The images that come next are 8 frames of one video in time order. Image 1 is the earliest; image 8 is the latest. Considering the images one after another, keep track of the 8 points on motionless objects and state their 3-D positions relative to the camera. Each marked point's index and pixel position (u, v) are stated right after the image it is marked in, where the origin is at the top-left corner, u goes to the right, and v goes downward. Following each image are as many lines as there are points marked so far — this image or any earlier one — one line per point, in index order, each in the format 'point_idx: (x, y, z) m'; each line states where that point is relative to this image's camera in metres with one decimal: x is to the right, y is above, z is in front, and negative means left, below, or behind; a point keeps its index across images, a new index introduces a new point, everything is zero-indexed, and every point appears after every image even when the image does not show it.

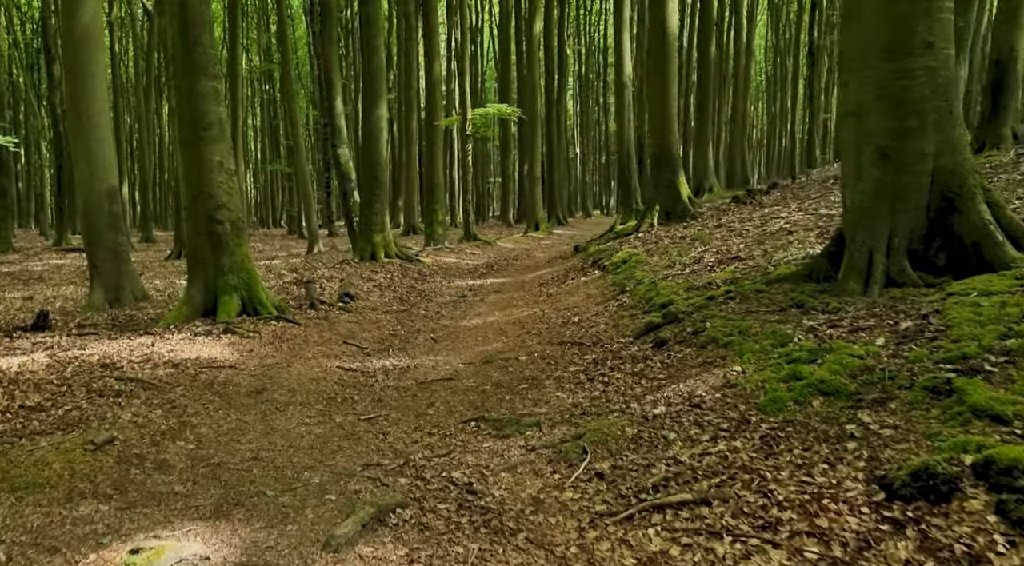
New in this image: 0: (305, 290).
0: (-3.0, -0.1, +13.0) m
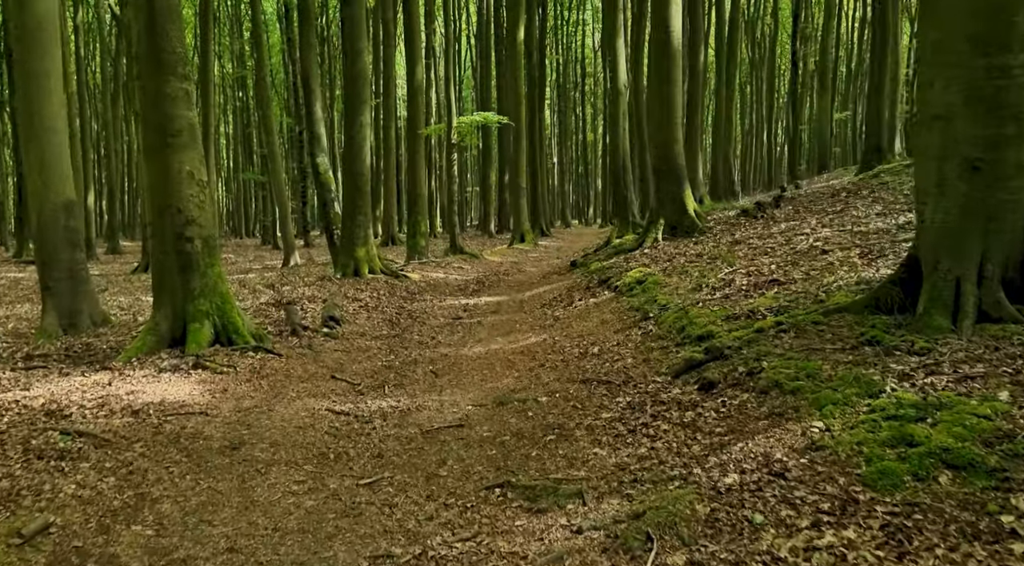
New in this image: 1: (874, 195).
0: (-3.0, -0.4, +11.7) m
1: (+6.2, +1.5, +15.4) m
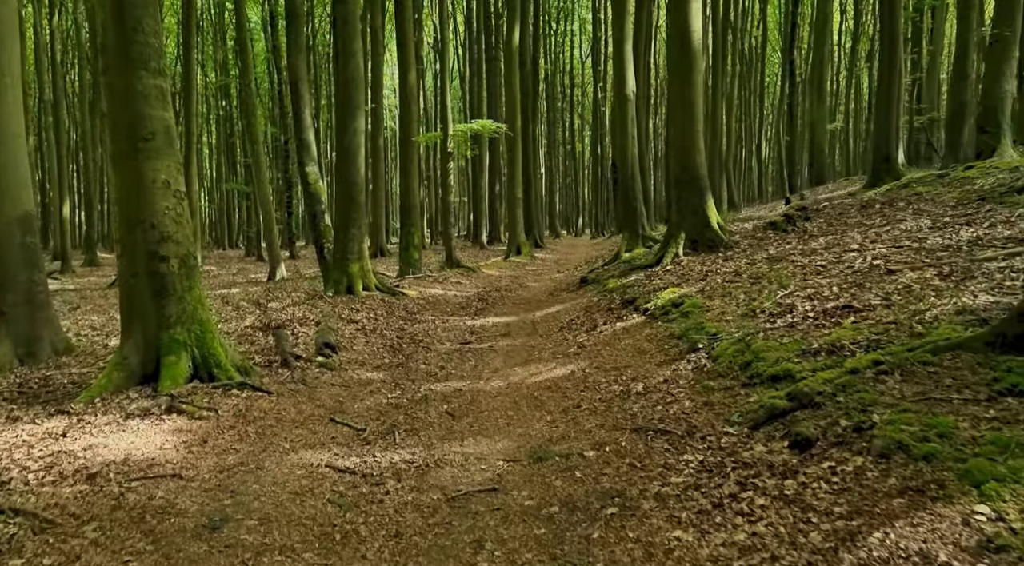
0: (-2.8, -0.7, +10.4) m
1: (+6.4, +1.2, +14.3) m
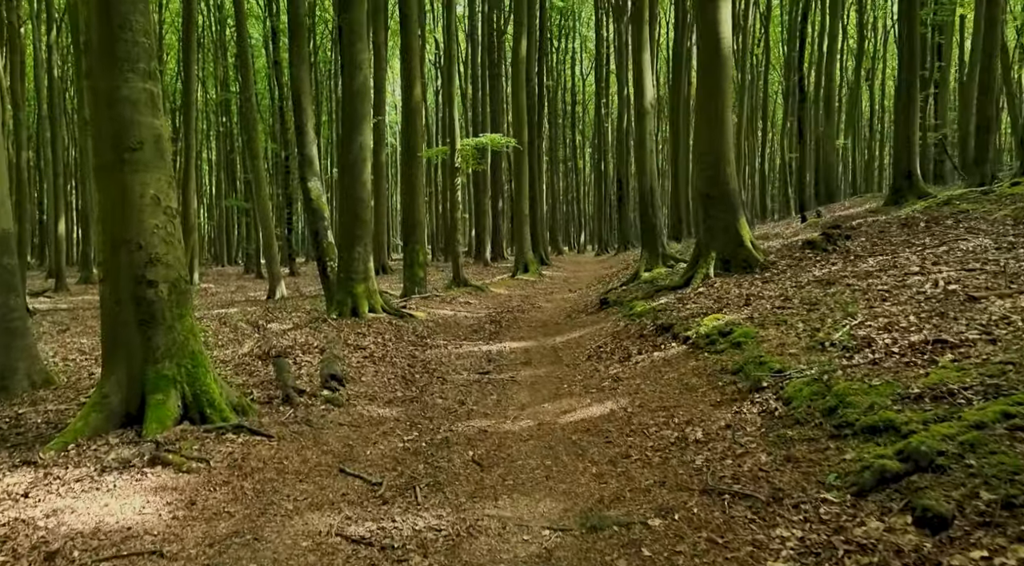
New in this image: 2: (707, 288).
0: (-2.5, -0.9, +9.3) m
1: (+6.7, +0.8, +13.3) m
2: (+2.9, -0.1, +13.0) m
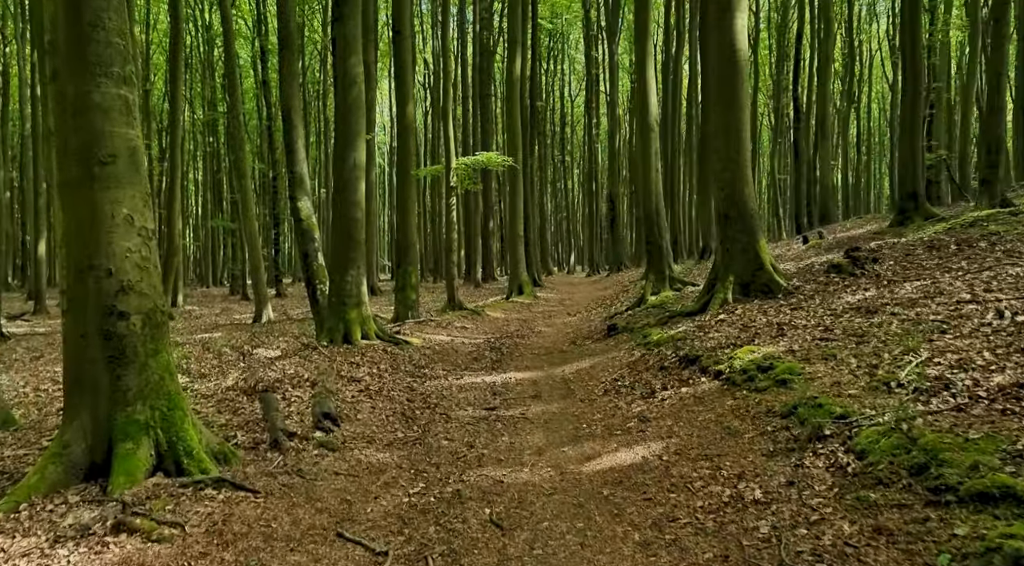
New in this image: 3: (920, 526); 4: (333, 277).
0: (-2.4, -1.2, +8.4) m
1: (+6.8, +0.4, +12.5) m
2: (+3.0, -0.4, +12.1) m
3: (+2.1, -1.3, +4.6) m
4: (-2.9, +0.1, +14.3) m
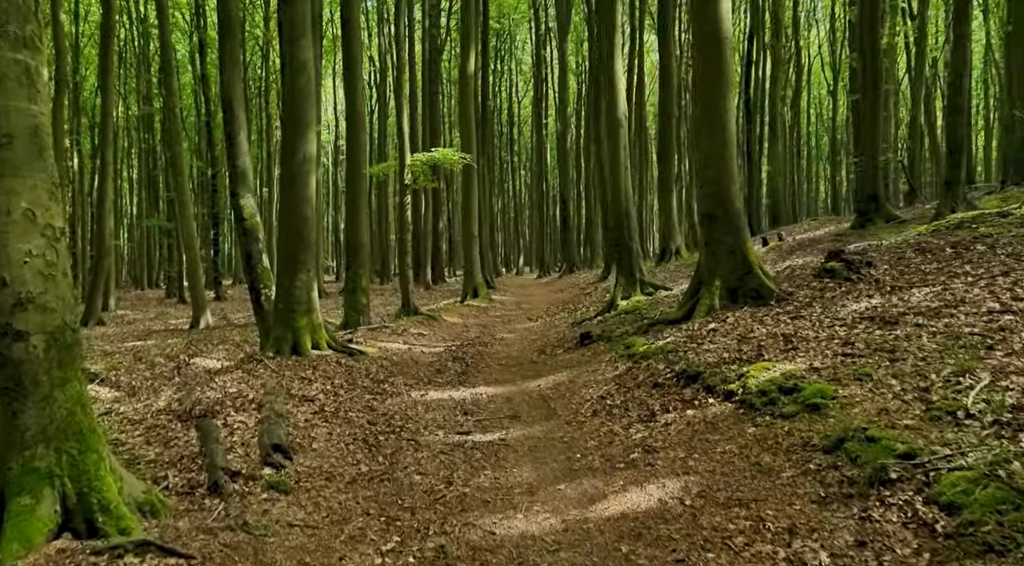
0: (-2.5, -1.3, +7.0) m
1: (+6.4, +0.4, +11.7) m
2: (+2.6, -0.5, +11.1) m
3: (+2.2, -1.3, +3.6) m
4: (-3.3, 0.0, +12.9) m
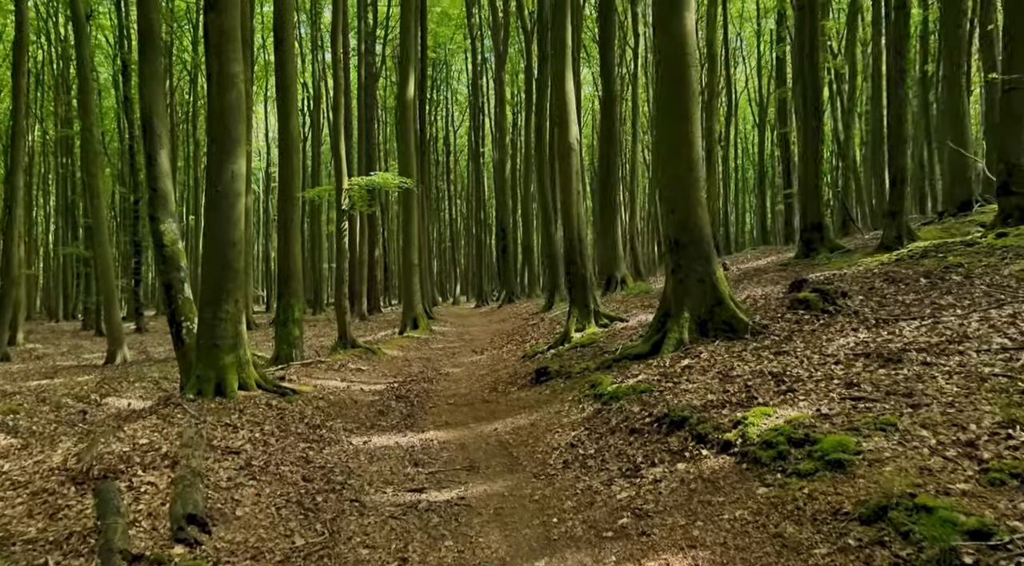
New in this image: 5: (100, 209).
0: (-2.7, -1.5, +5.7) m
1: (+5.8, 0.0, +11.0) m
2: (+2.1, -0.9, +10.1) m
3: (+2.3, -1.5, +2.6) m
4: (-4.0, -0.4, +11.5) m
5: (-8.7, +1.7, +18.6) m
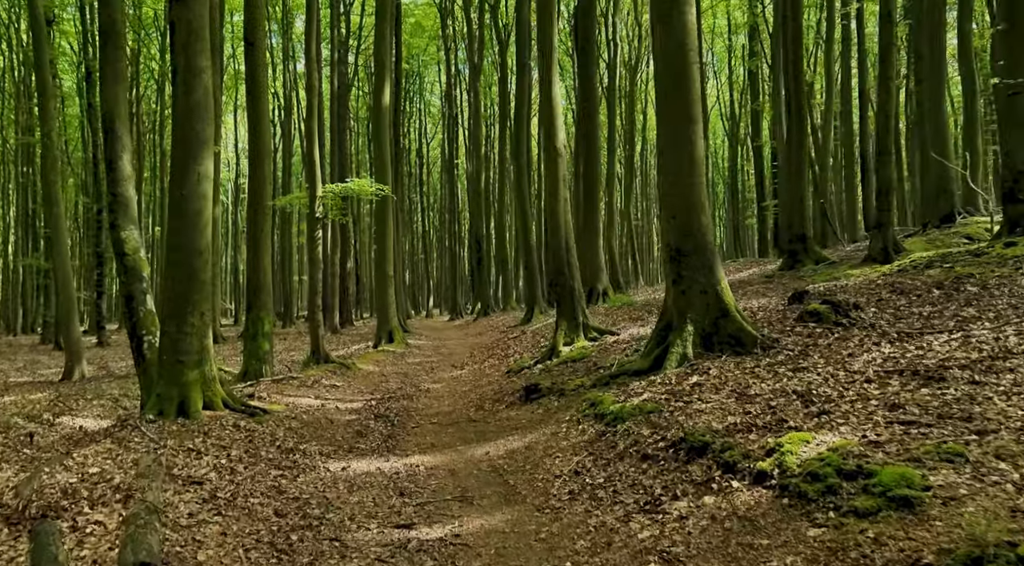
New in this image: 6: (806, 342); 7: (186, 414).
0: (-2.6, -1.5, +4.7) m
1: (+5.7, -0.2, +10.4) m
2: (+2.0, -1.0, +9.3) m
3: (+2.4, -1.5, +1.8) m
4: (-4.1, -0.5, +10.5) m
5: (-9.0, +1.5, +17.5) m
6: (+3.3, -0.6, +10.0) m
7: (-3.8, -1.6, +10.3) m
